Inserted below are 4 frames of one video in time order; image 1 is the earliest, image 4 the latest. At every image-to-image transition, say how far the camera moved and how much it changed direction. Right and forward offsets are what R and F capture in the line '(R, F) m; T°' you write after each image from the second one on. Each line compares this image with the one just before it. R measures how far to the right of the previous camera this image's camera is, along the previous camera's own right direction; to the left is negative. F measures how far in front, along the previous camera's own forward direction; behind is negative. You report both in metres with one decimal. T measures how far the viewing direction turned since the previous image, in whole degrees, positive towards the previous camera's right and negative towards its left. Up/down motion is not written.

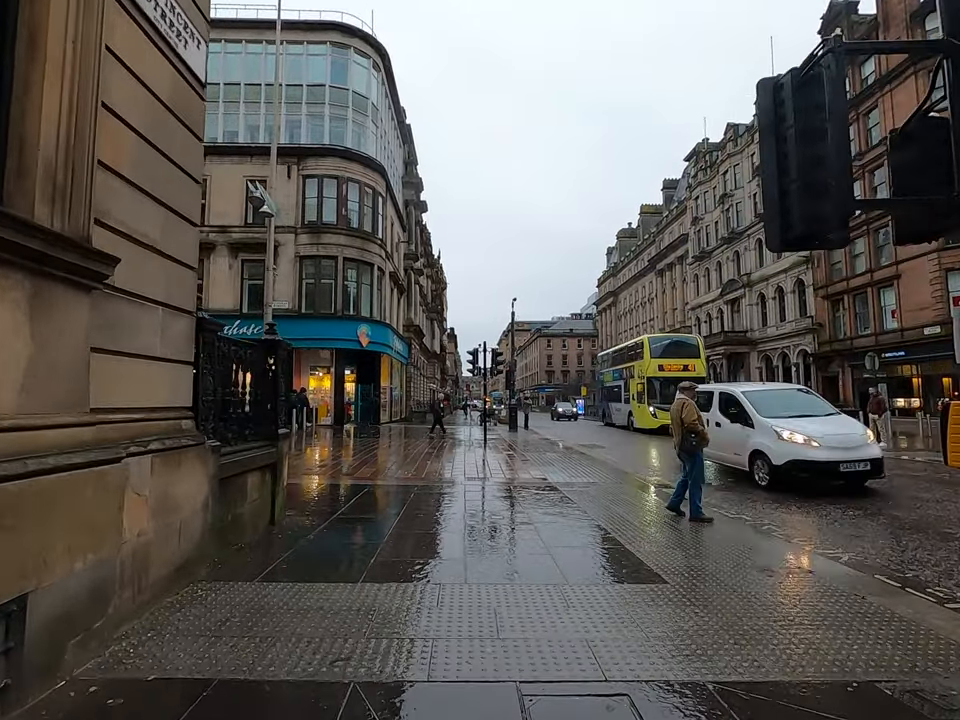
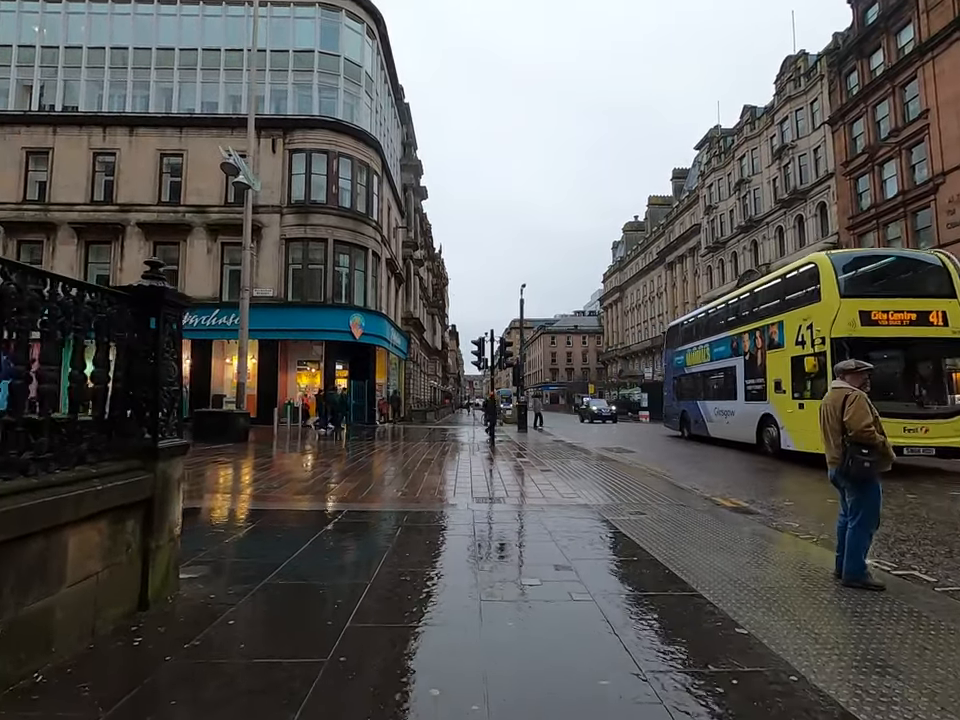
(-0.2, +2.6) m; 0°
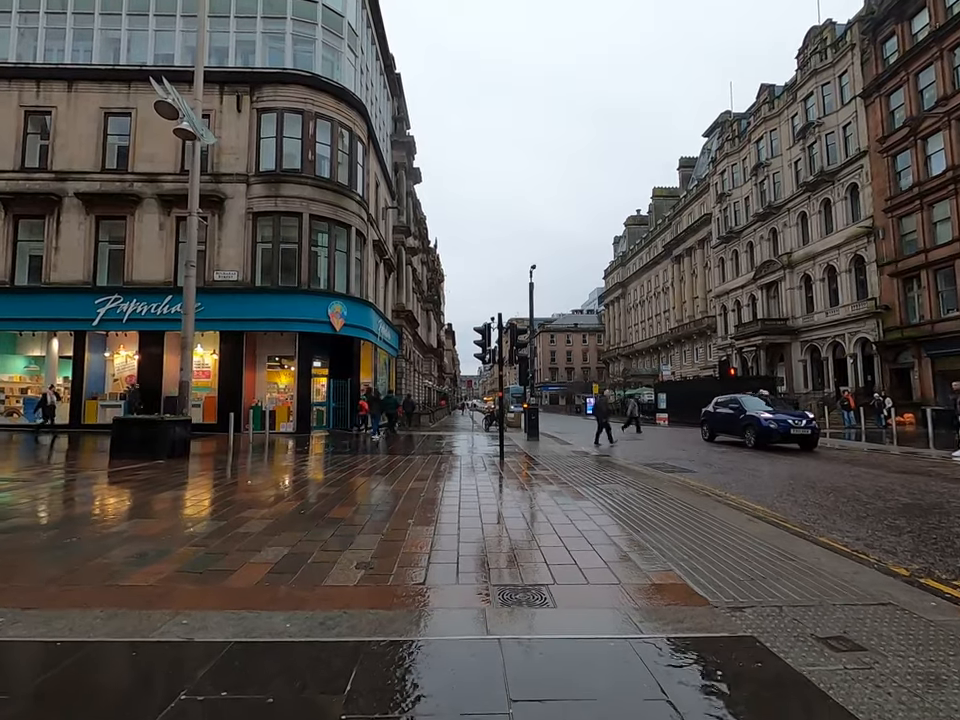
(-0.2, +3.5) m; 0°
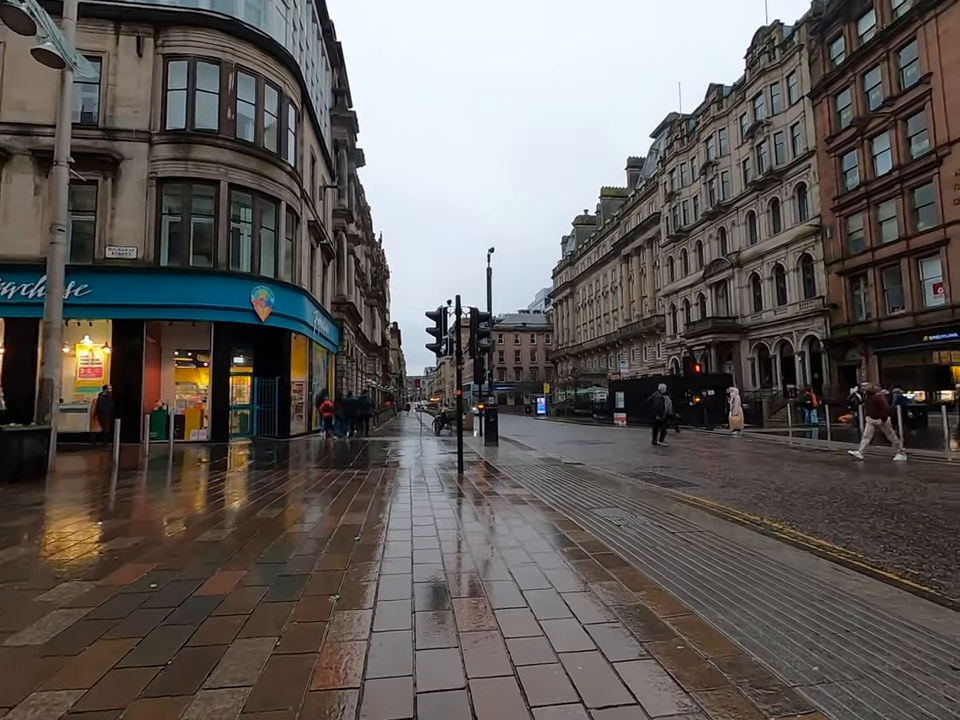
(-0.2, +2.3) m; +6°
